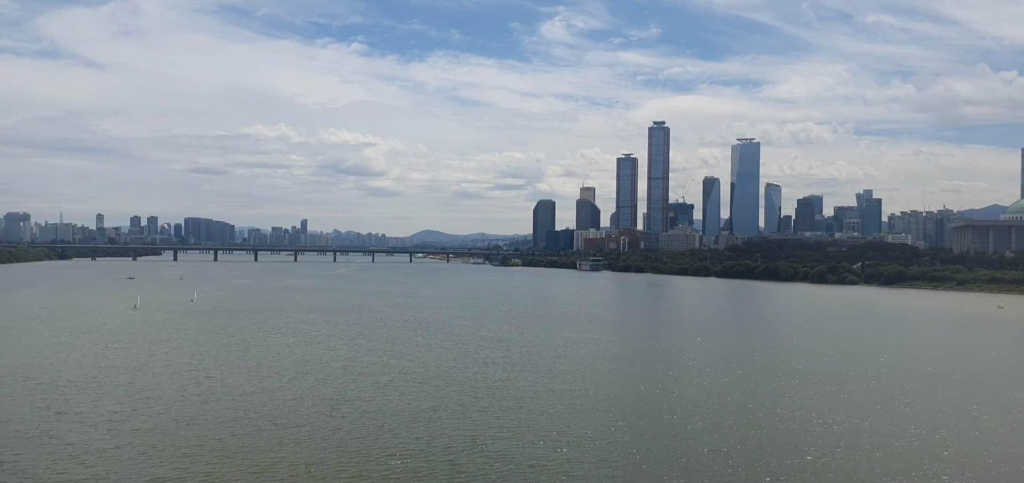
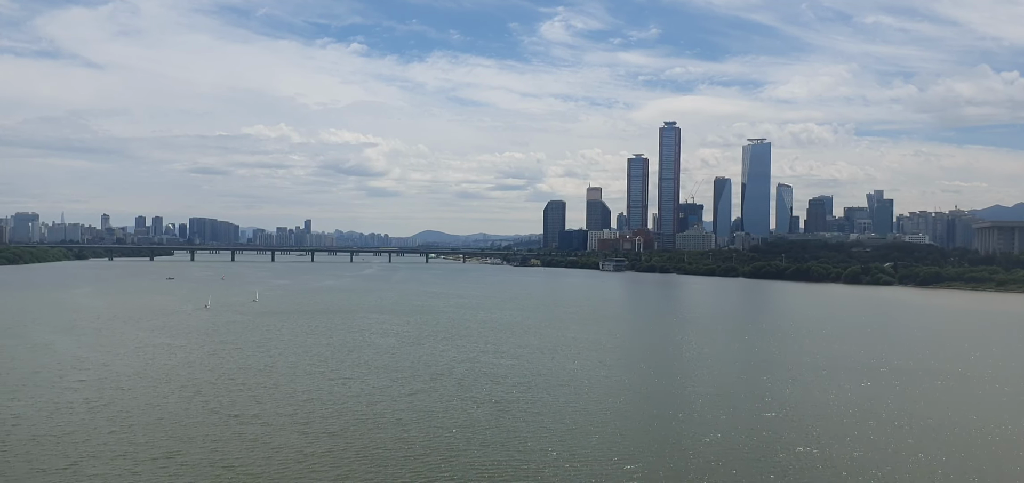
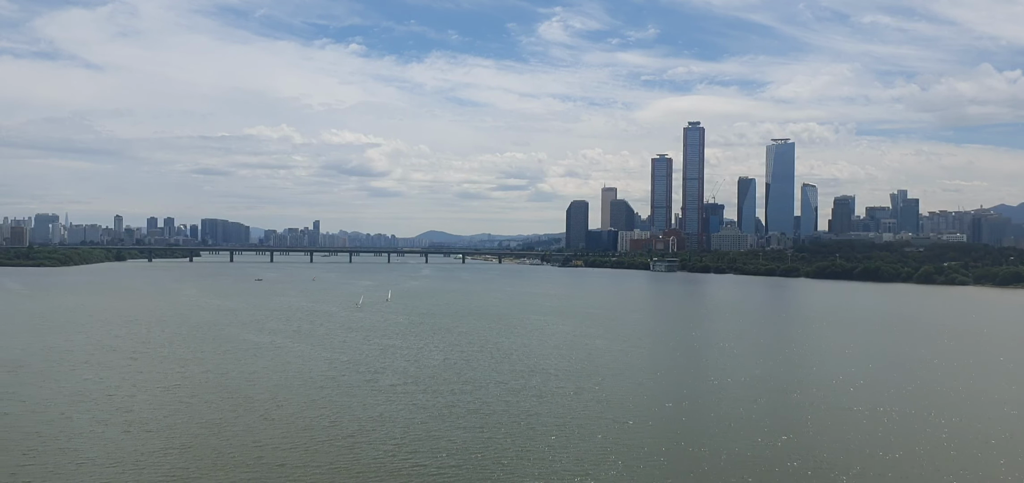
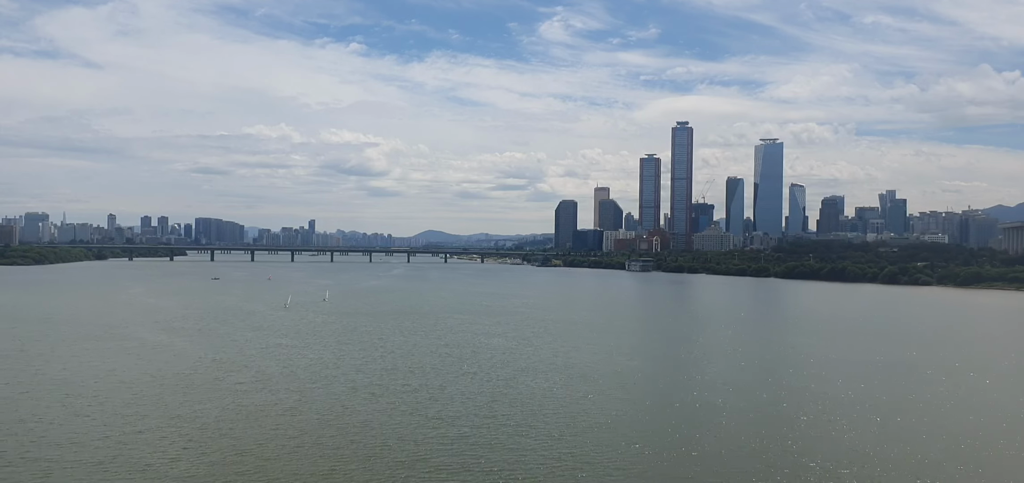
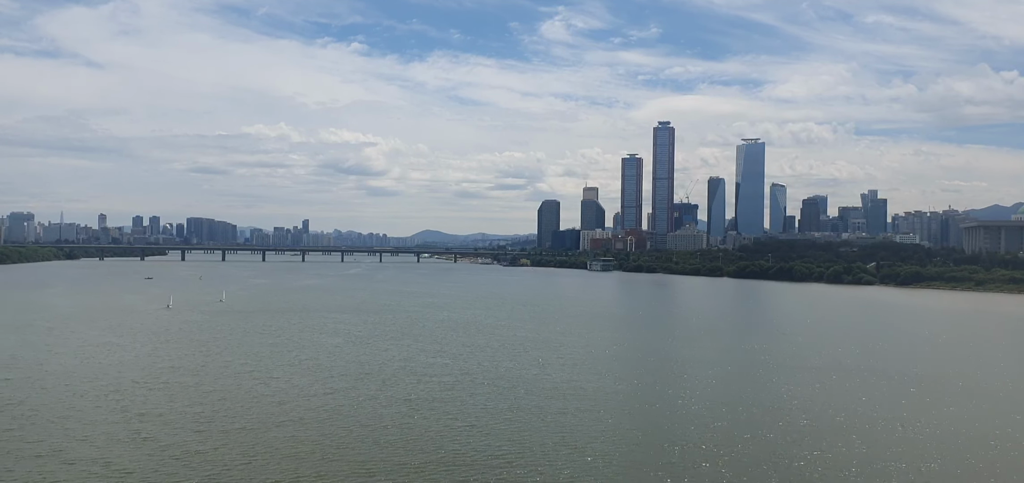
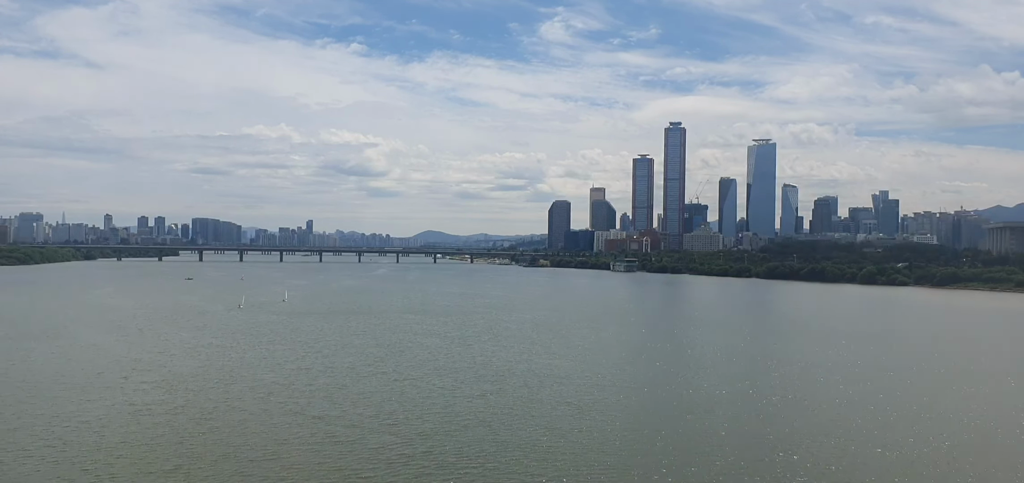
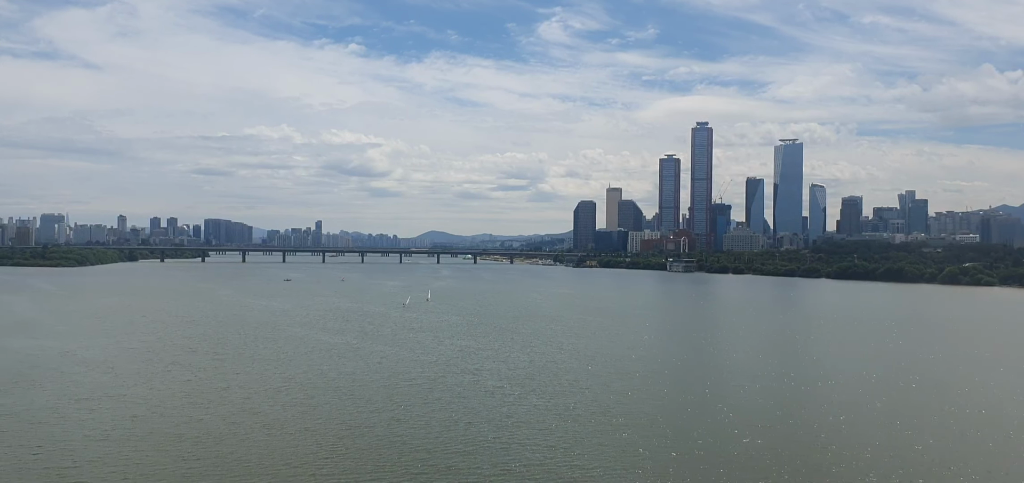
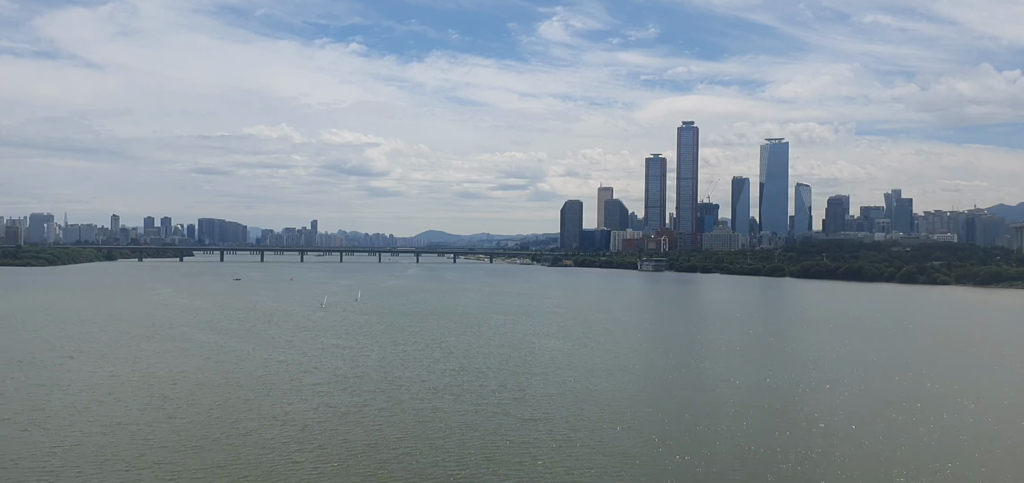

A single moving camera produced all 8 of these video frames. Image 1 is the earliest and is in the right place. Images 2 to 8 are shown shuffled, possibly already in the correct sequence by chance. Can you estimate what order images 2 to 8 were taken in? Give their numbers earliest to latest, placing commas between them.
5, 2, 6, 4, 8, 3, 7
